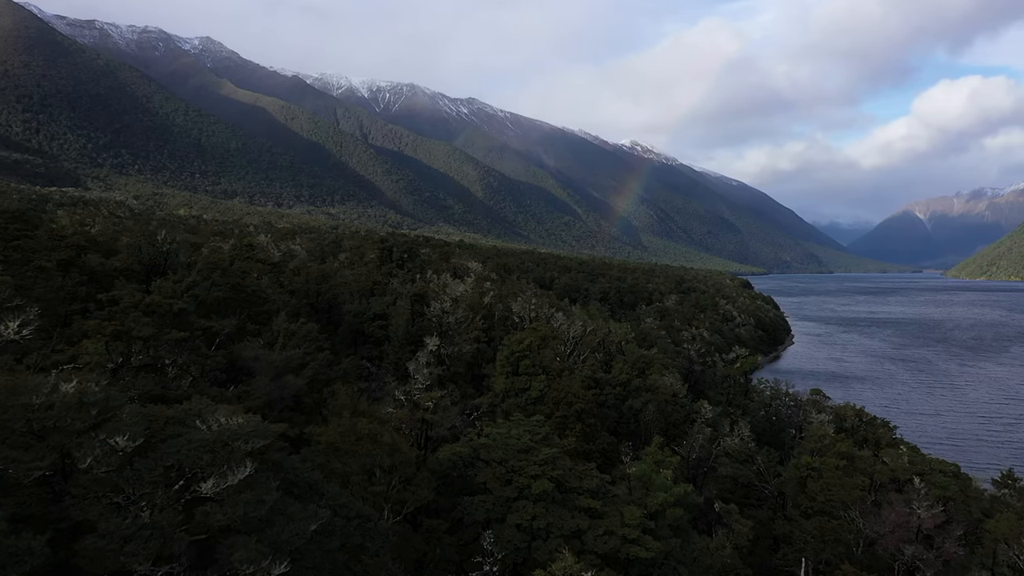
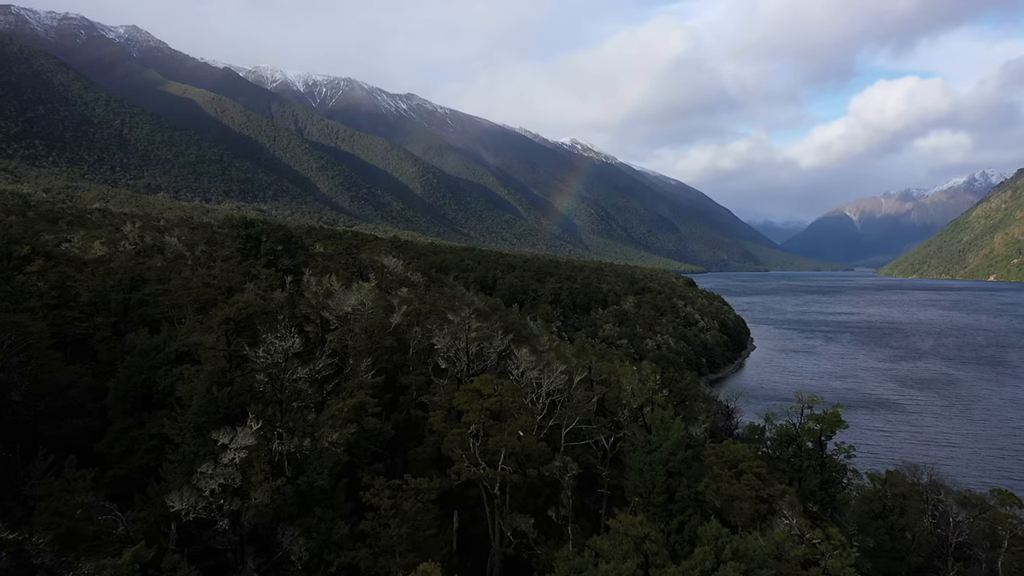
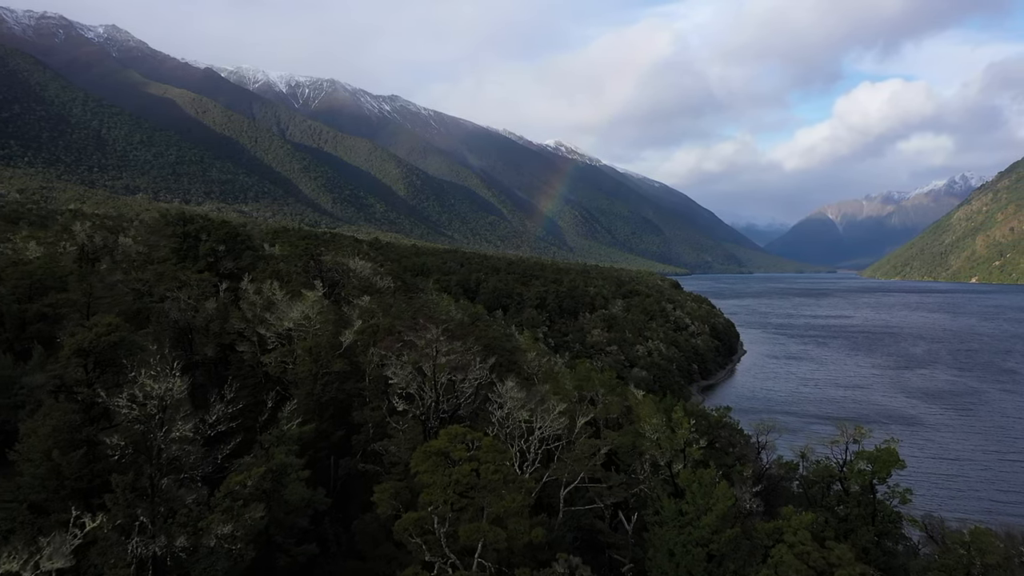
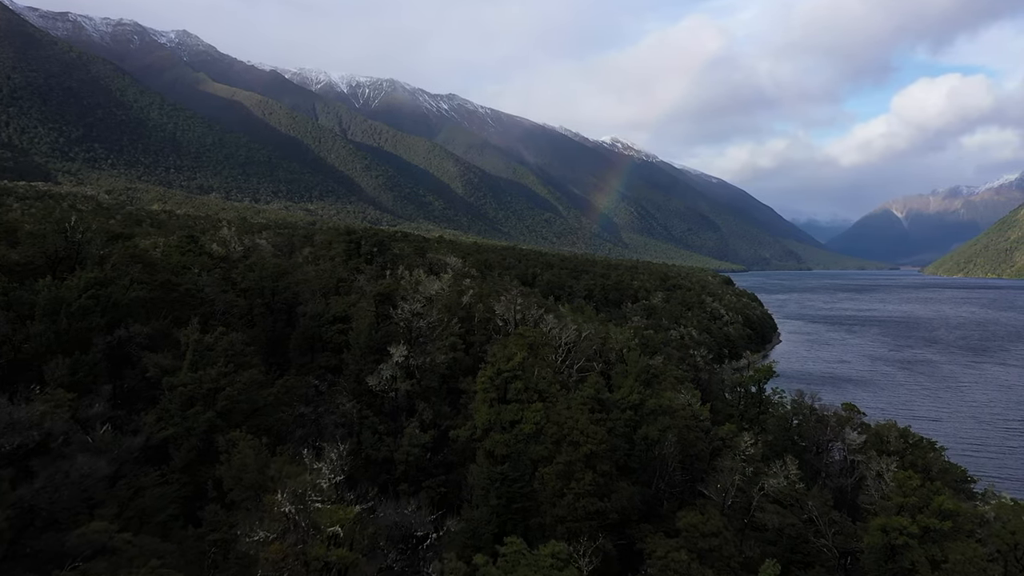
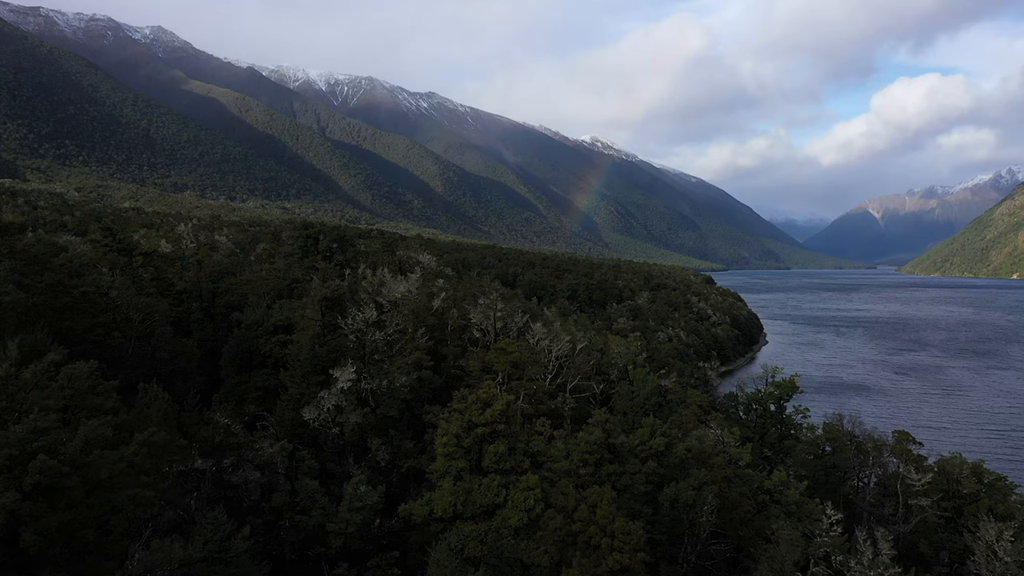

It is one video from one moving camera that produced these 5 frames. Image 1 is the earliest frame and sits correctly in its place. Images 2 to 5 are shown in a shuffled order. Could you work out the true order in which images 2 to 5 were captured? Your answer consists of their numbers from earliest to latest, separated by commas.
4, 5, 2, 3
